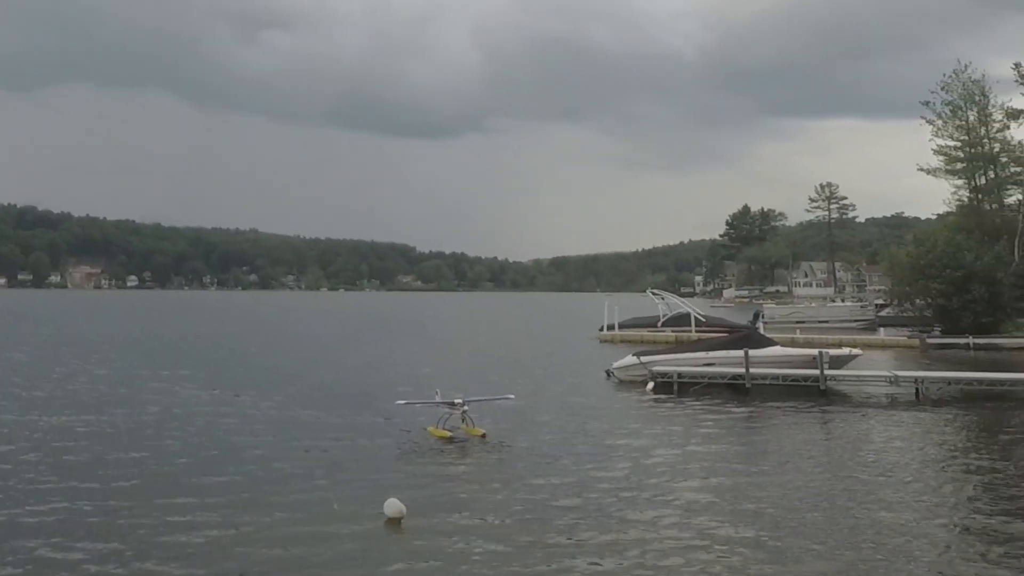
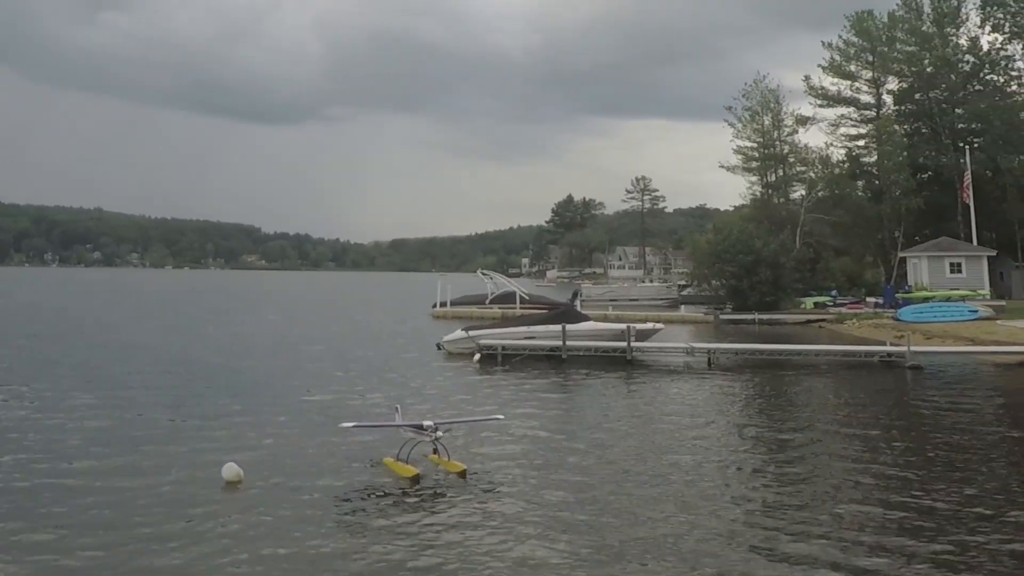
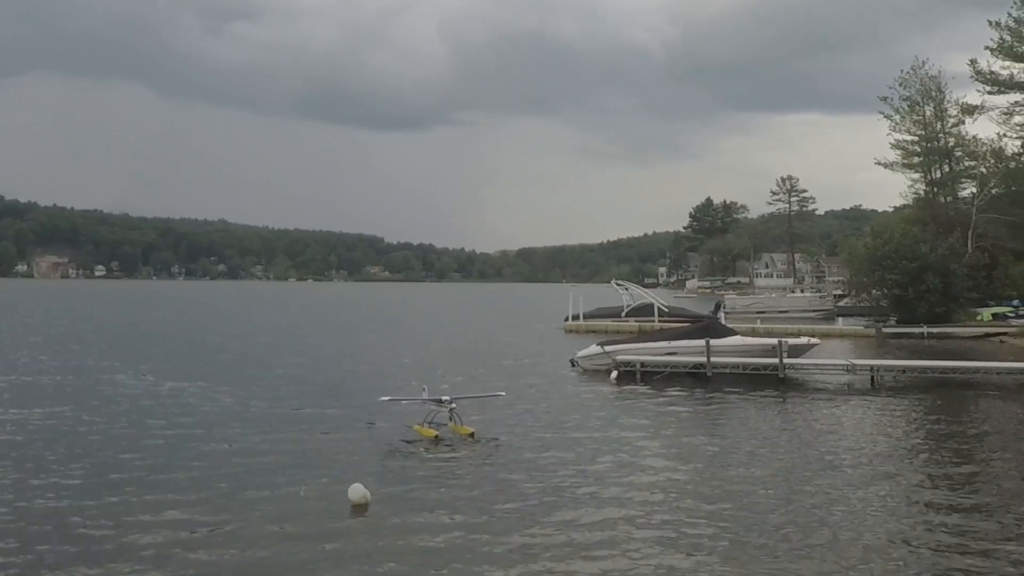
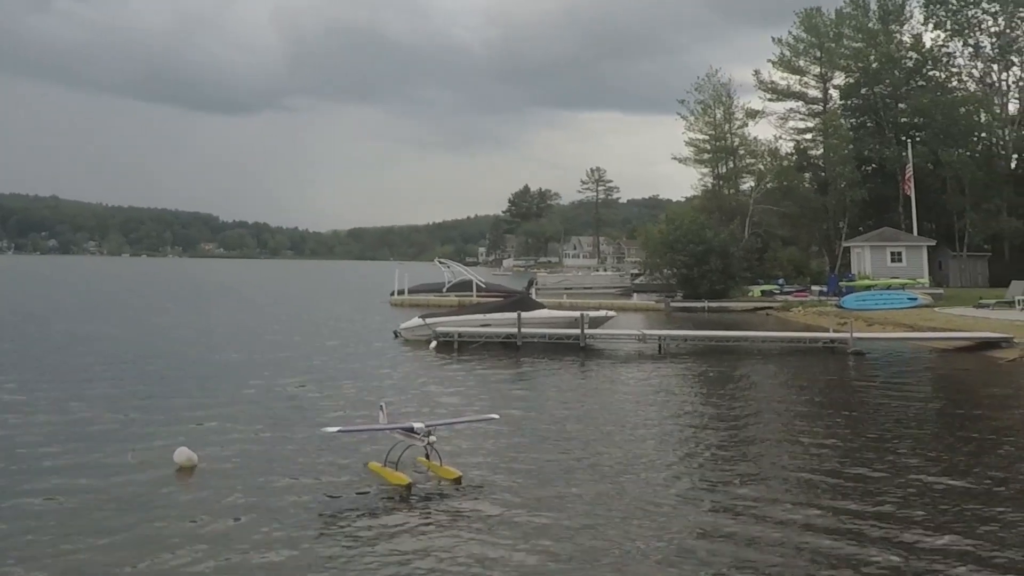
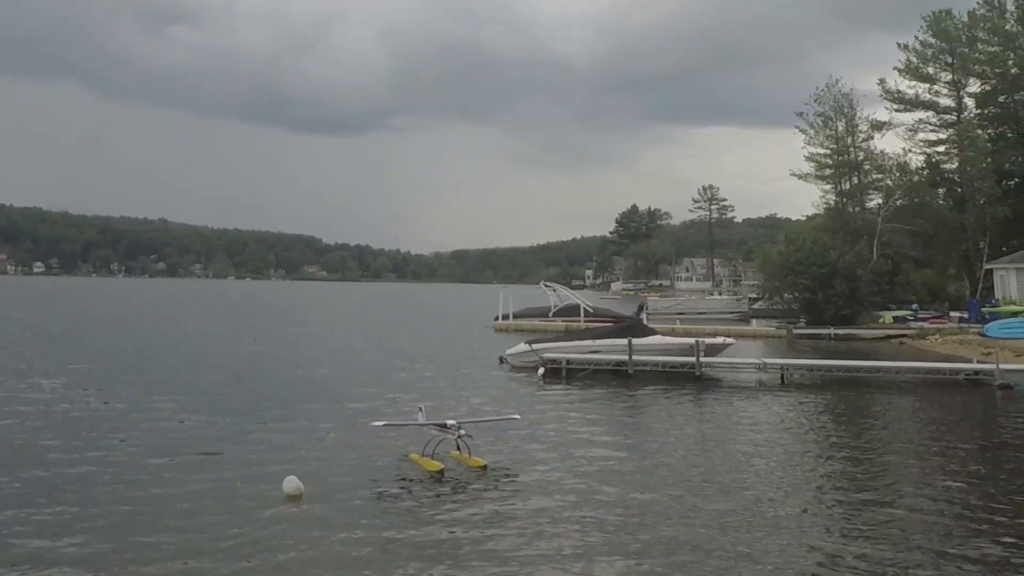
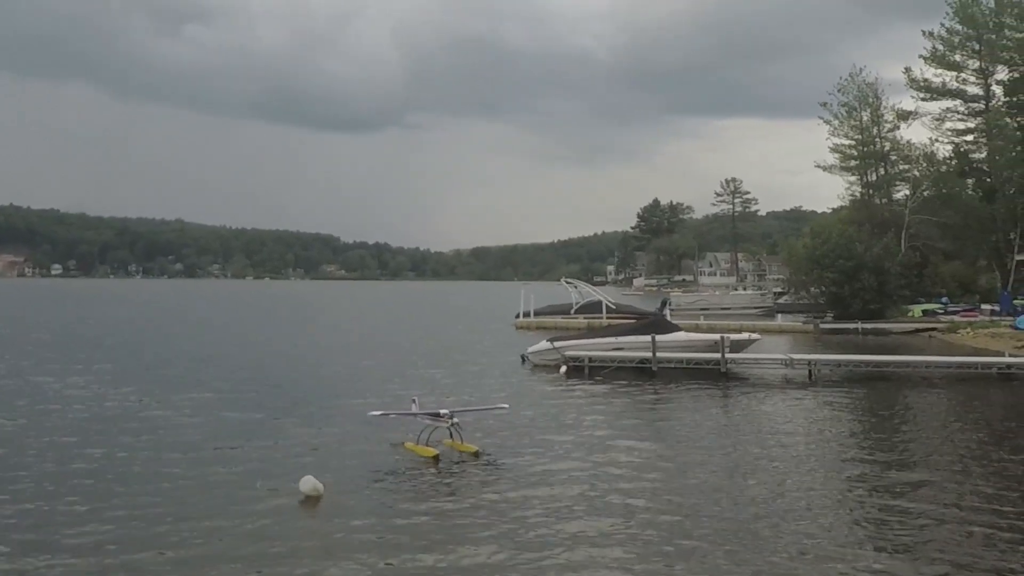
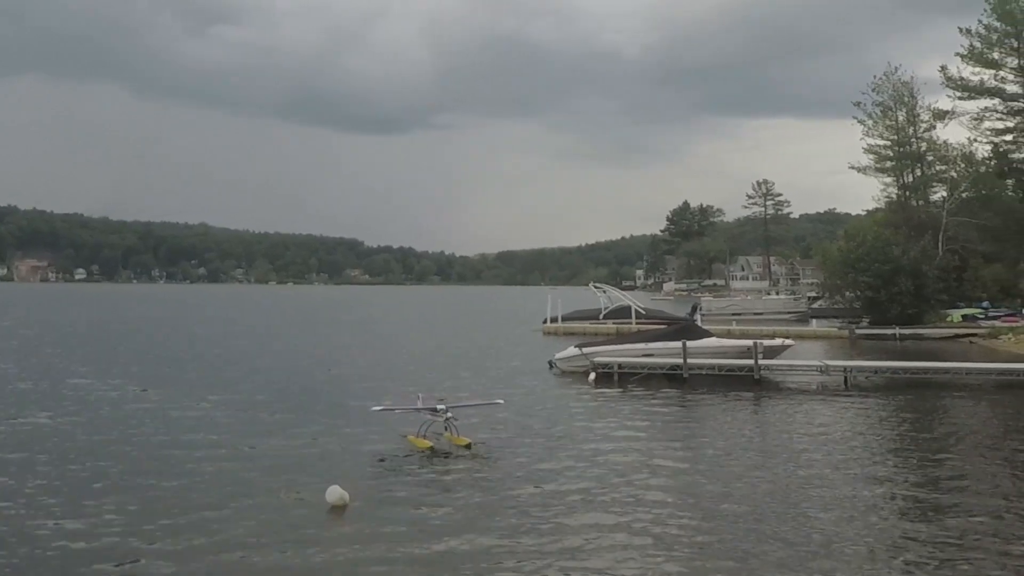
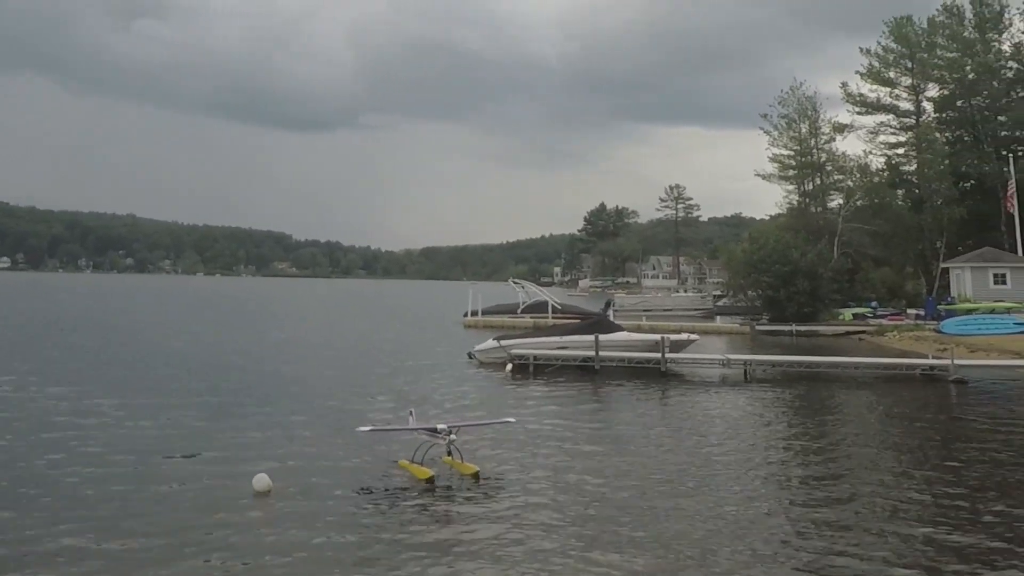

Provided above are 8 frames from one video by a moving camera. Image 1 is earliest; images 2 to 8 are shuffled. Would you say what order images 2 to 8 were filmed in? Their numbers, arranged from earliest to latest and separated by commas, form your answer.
3, 7, 6, 5, 8, 2, 4
